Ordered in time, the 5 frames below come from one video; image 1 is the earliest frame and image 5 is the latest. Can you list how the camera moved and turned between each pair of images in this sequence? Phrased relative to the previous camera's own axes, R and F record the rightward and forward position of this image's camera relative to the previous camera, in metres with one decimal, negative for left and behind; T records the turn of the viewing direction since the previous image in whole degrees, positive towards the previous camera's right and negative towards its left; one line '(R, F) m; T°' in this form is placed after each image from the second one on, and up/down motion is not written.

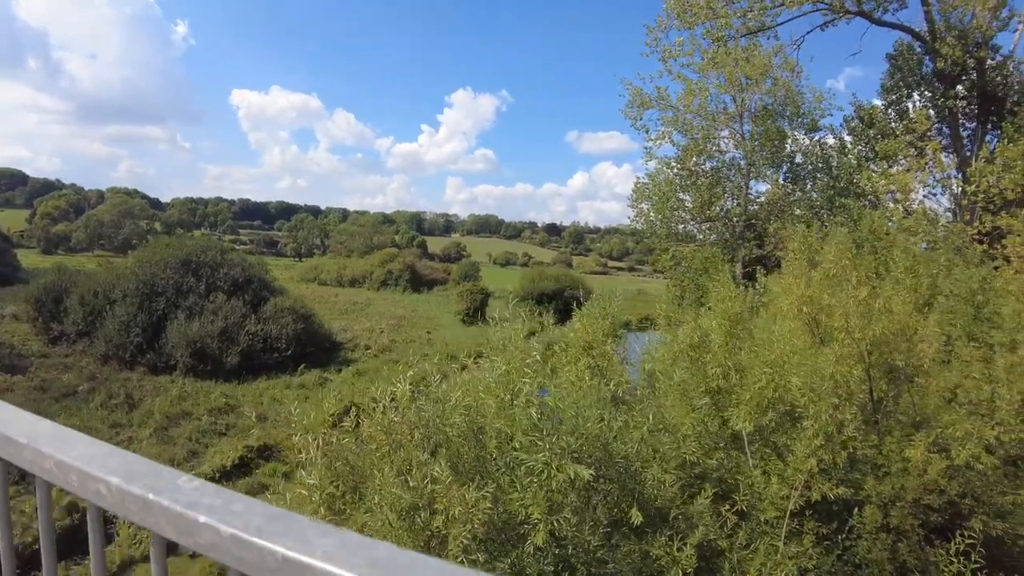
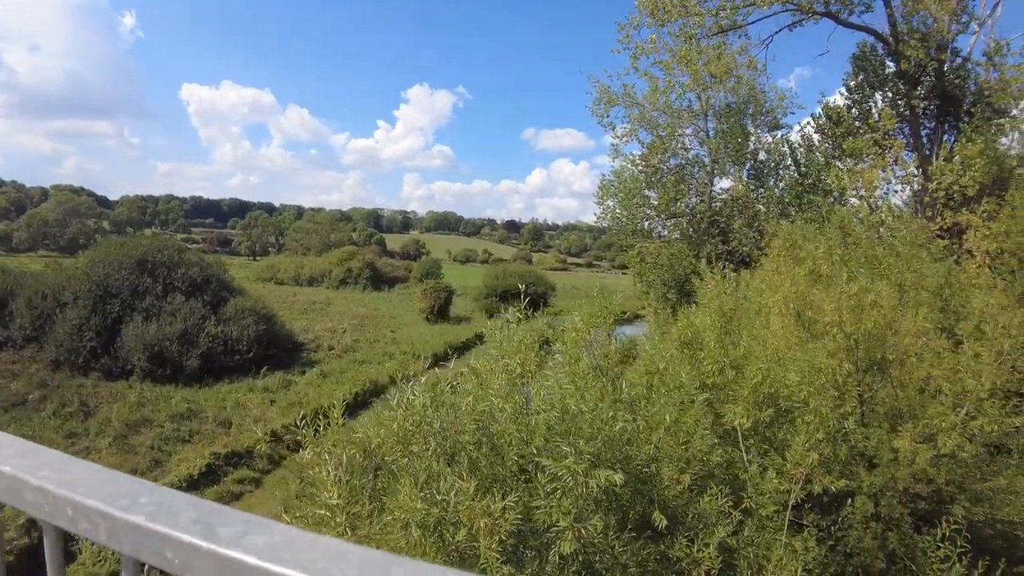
(-0.2, +0.1) m; +4°
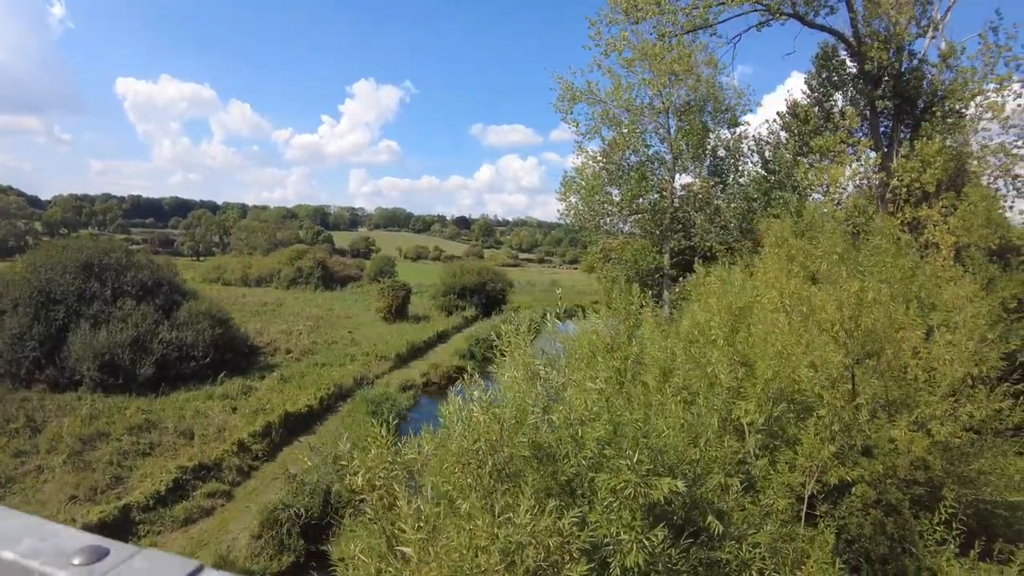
(-0.4, +0.1) m; +4°
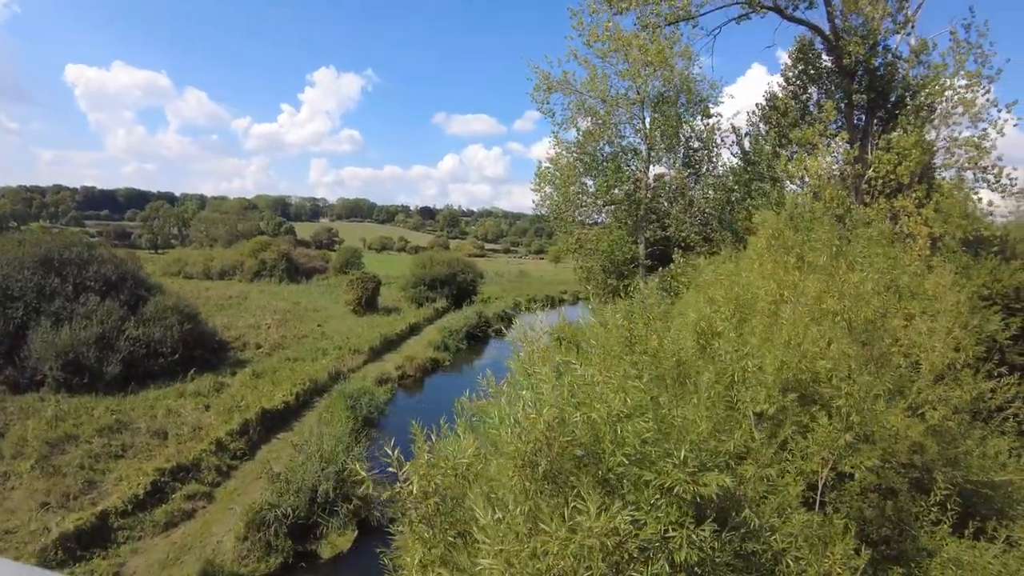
(-0.3, +0.1) m; +3°
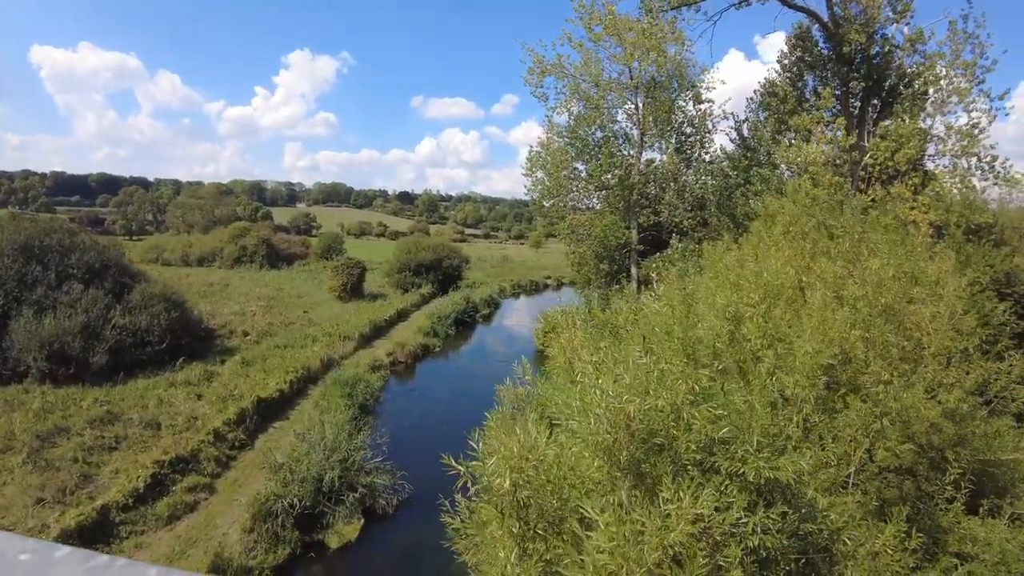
(-0.3, +0.1) m; +2°
